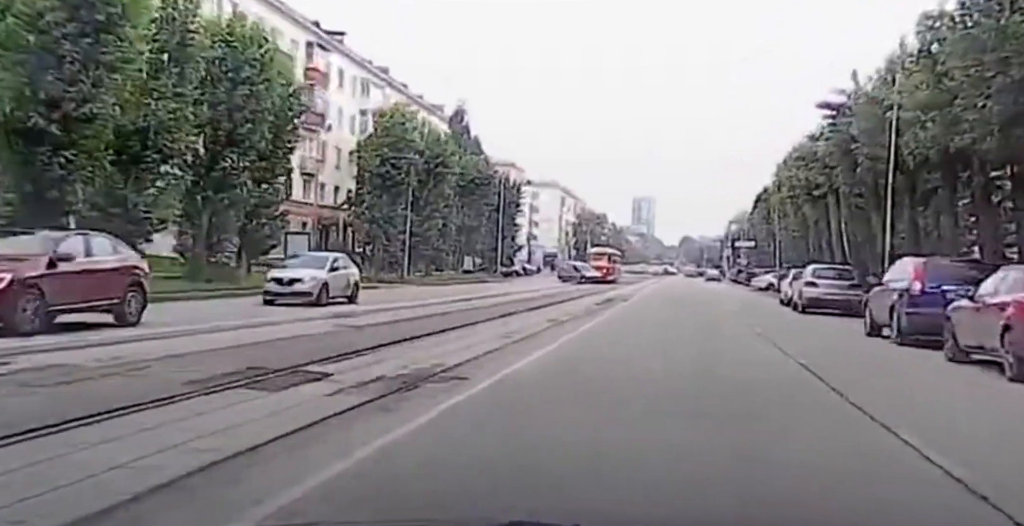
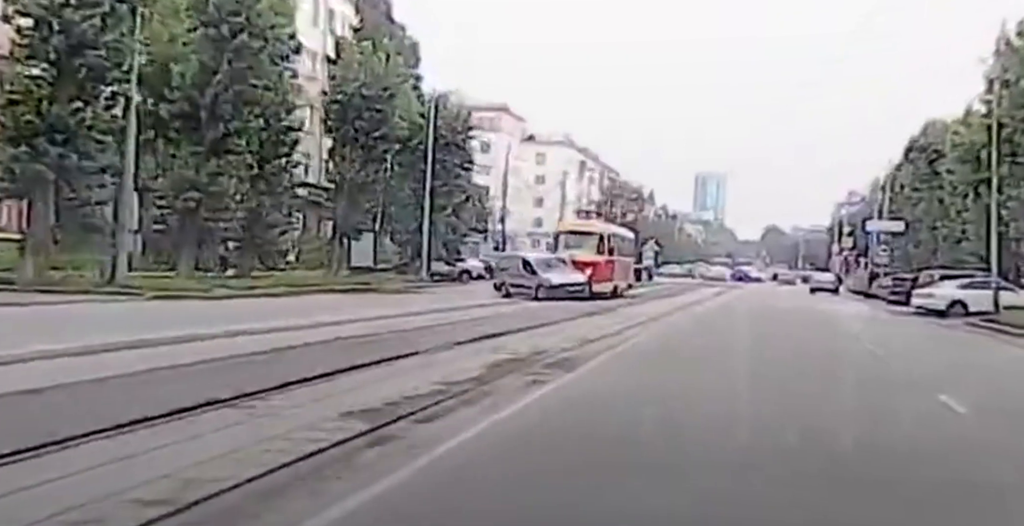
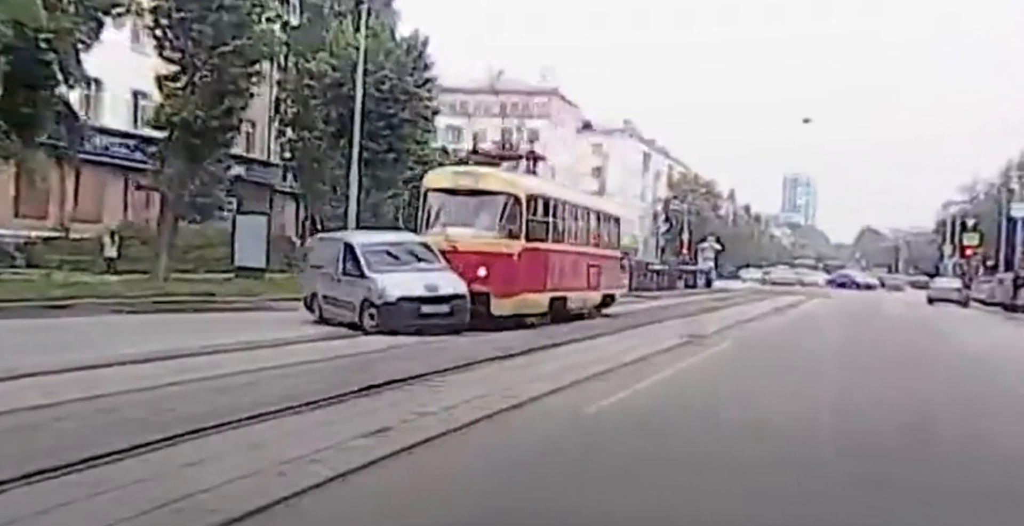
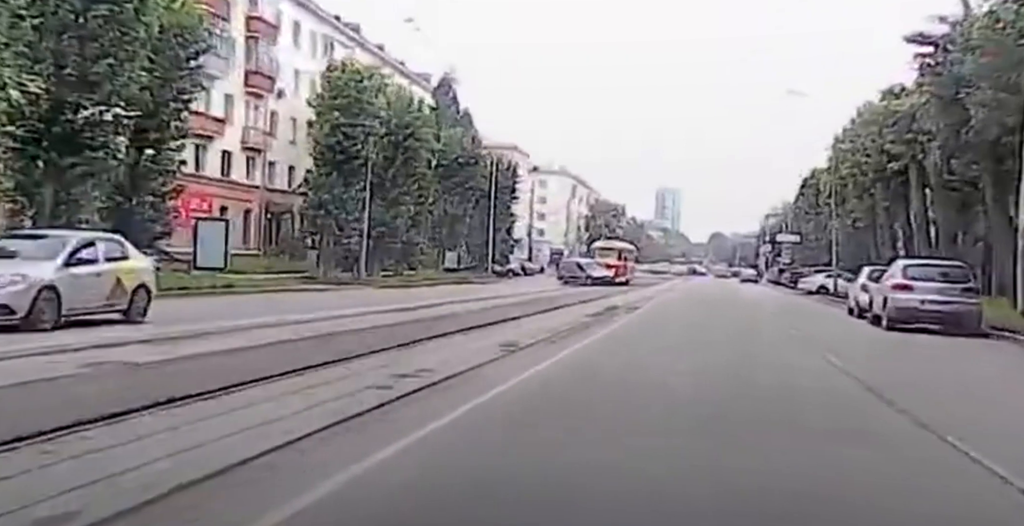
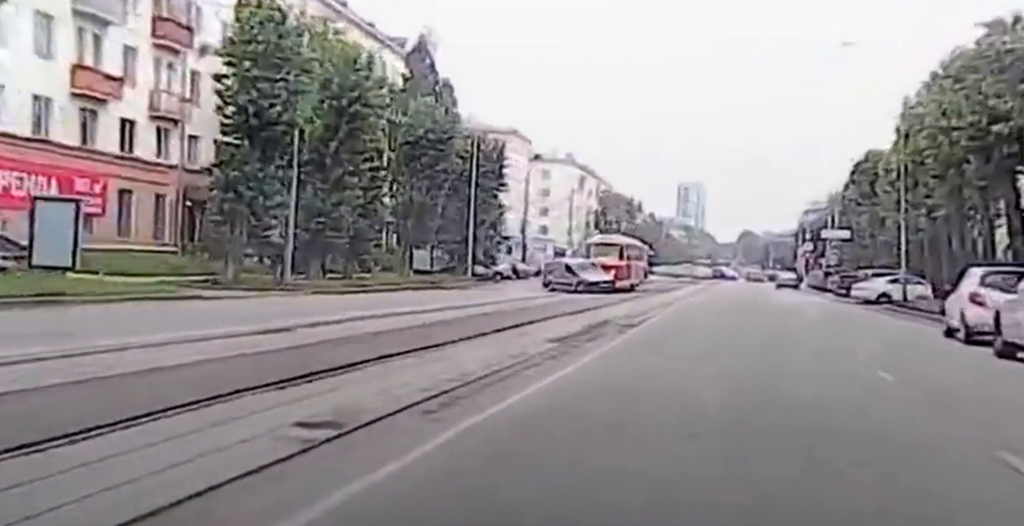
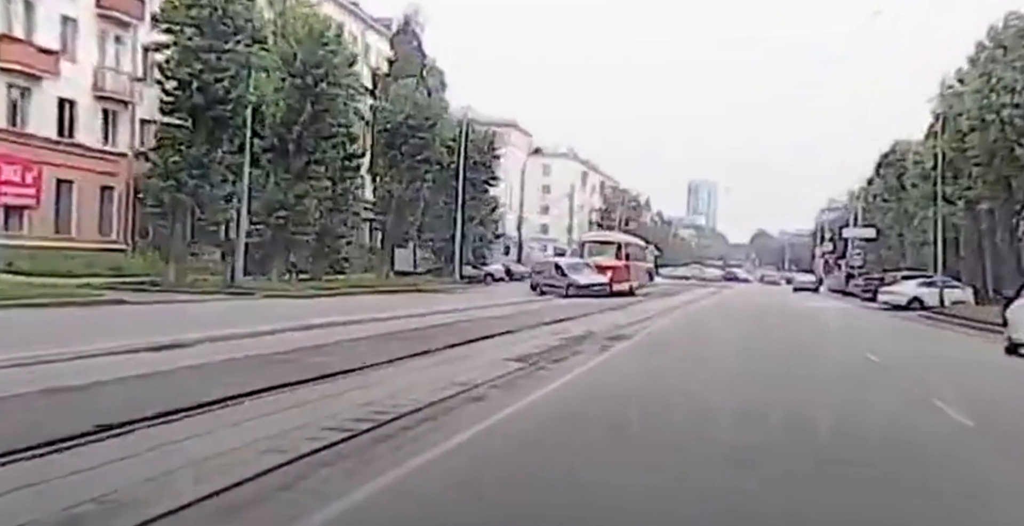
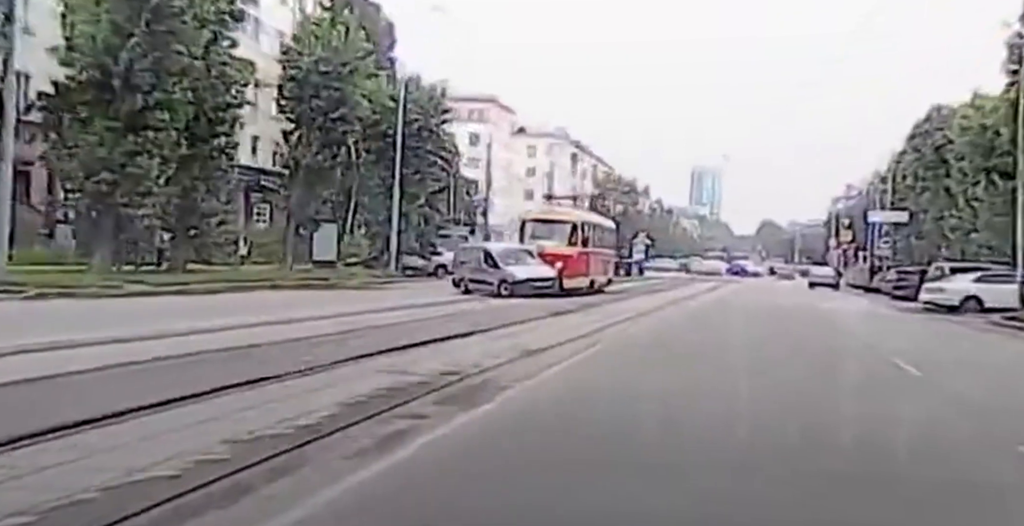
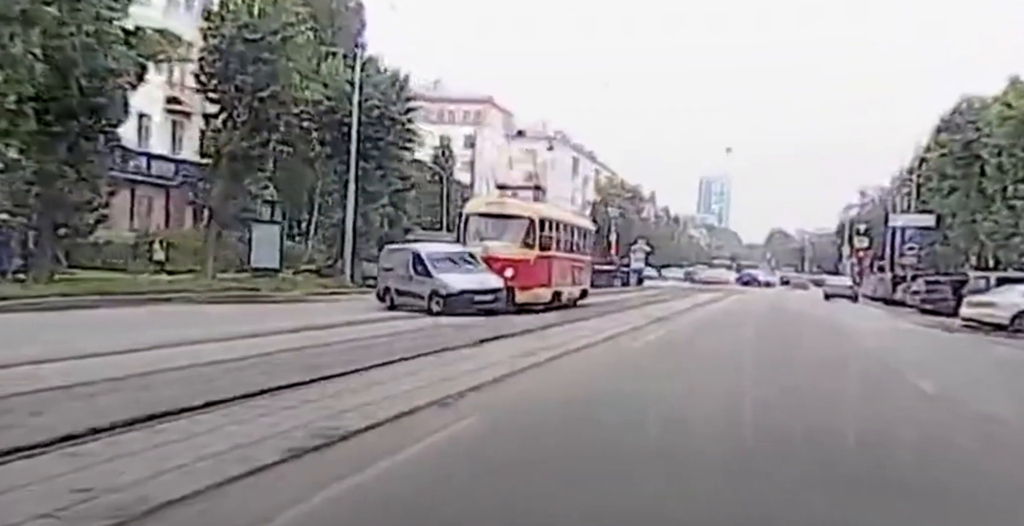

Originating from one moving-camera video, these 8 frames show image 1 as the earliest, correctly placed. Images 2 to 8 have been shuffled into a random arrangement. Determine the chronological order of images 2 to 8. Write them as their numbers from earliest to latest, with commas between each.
4, 5, 6, 2, 7, 8, 3
